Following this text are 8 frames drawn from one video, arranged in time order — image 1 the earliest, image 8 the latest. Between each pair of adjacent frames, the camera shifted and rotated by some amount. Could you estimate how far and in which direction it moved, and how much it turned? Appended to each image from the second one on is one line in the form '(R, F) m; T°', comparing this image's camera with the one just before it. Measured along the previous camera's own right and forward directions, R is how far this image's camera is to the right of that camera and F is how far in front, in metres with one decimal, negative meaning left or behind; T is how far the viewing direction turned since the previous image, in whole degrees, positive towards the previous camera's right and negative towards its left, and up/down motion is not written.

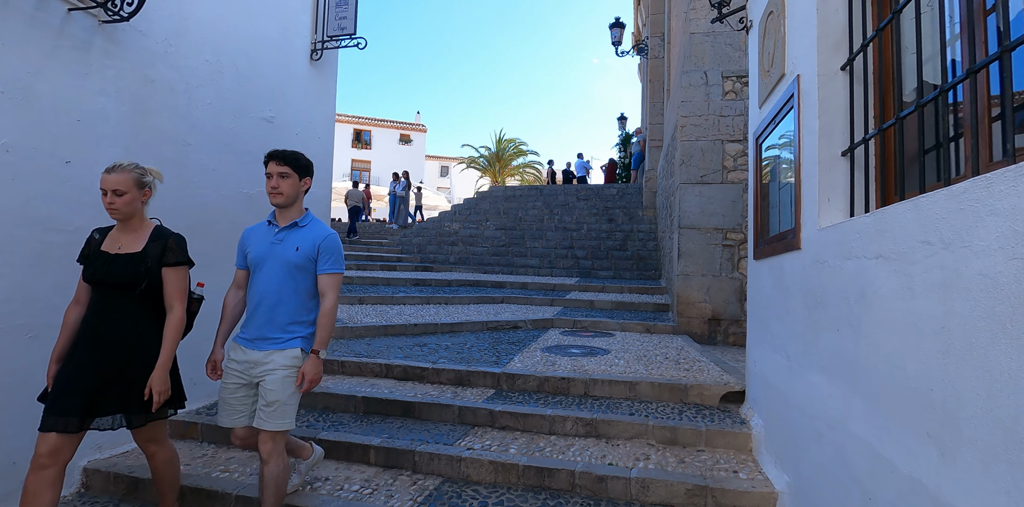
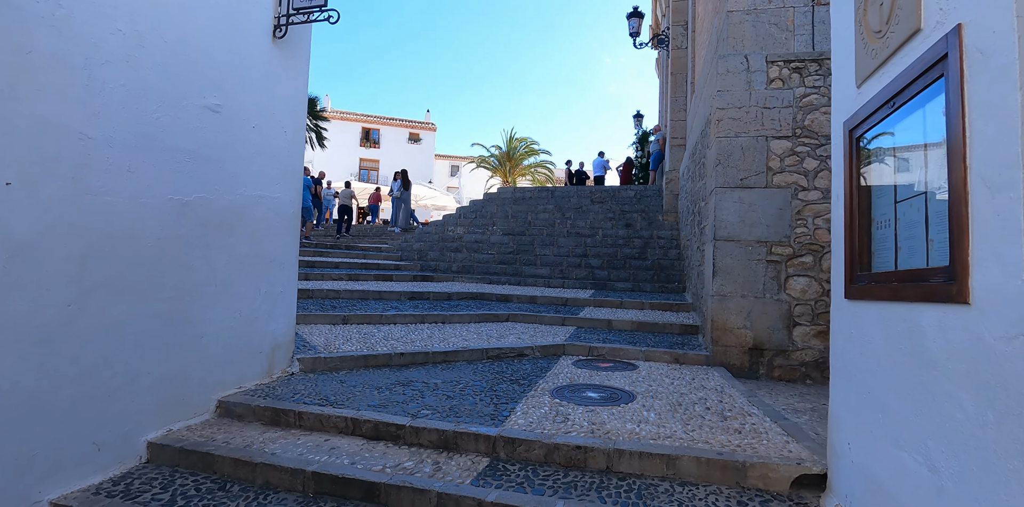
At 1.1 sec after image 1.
(+0.1, +0.7) m; -1°
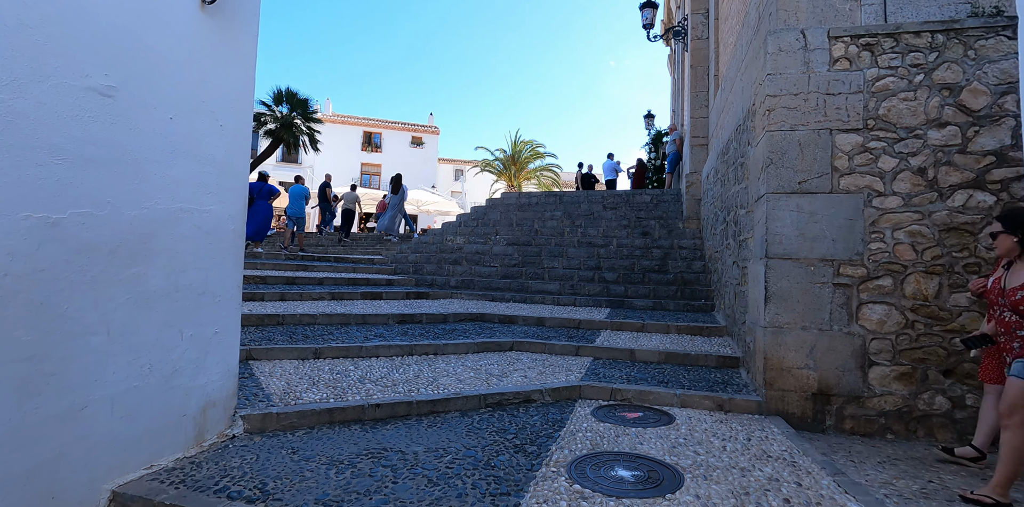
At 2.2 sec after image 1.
(0.0, +0.8) m; -1°
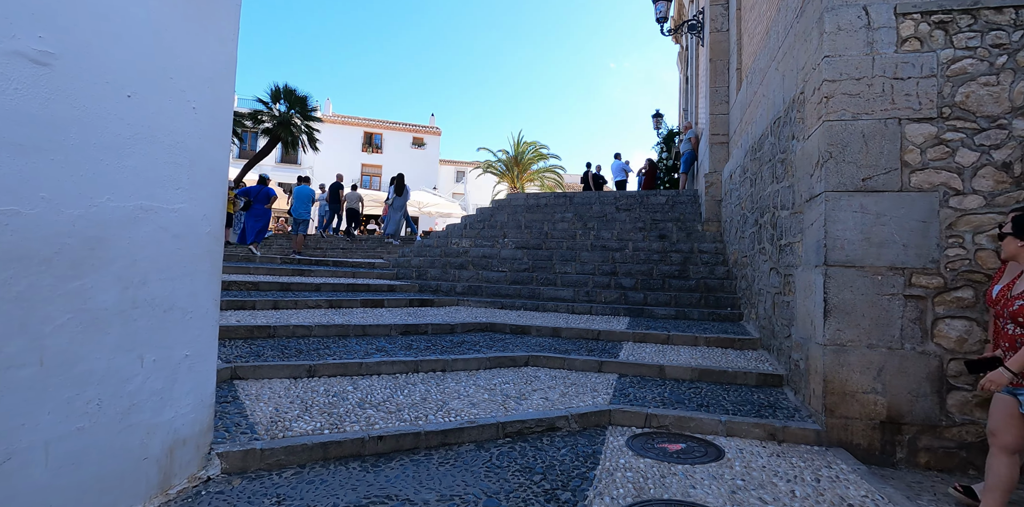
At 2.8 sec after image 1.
(-0.1, +0.4) m; 0°
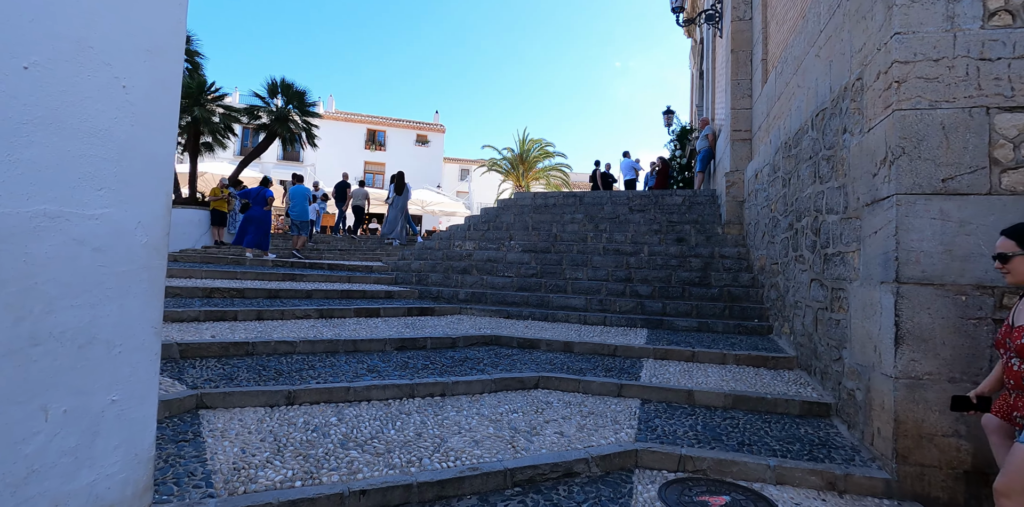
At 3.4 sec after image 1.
(0.0, +0.5) m; 0°
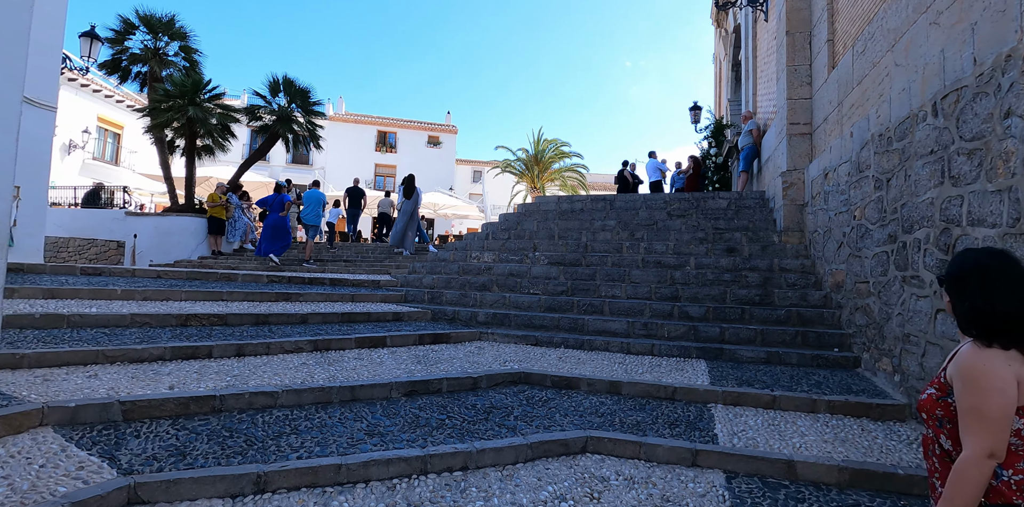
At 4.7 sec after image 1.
(-0.2, +0.8) m; -1°
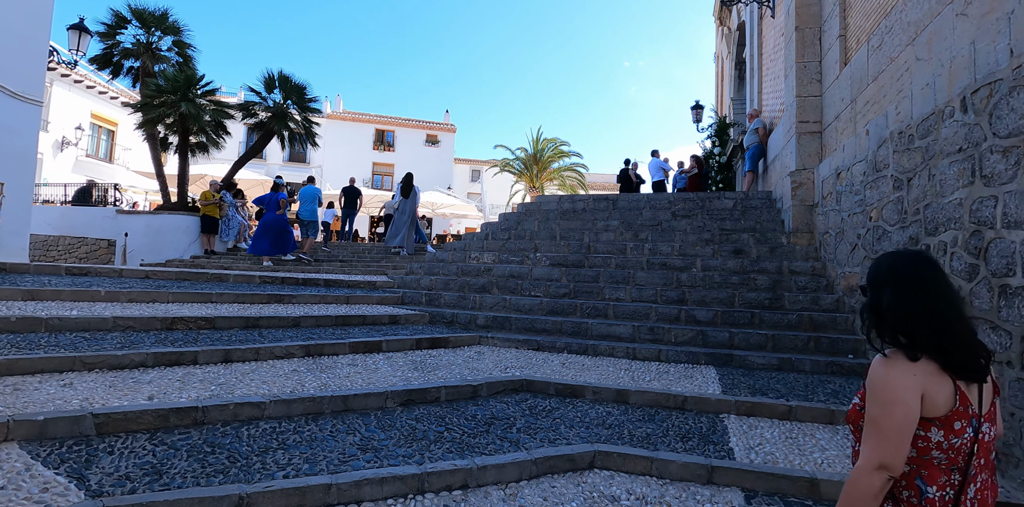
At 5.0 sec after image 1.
(0.0, +0.2) m; 0°
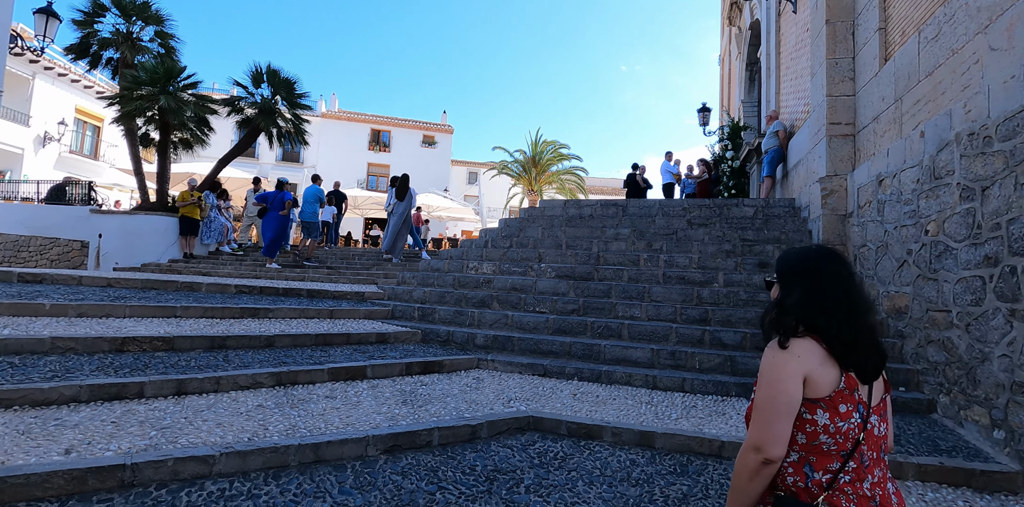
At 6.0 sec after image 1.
(-0.1, +0.5) m; 0°
